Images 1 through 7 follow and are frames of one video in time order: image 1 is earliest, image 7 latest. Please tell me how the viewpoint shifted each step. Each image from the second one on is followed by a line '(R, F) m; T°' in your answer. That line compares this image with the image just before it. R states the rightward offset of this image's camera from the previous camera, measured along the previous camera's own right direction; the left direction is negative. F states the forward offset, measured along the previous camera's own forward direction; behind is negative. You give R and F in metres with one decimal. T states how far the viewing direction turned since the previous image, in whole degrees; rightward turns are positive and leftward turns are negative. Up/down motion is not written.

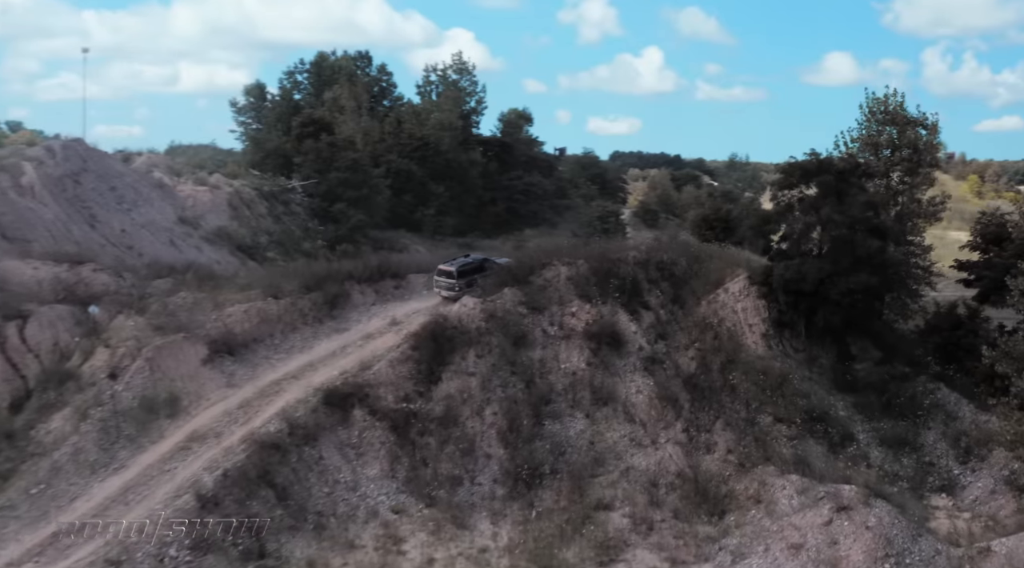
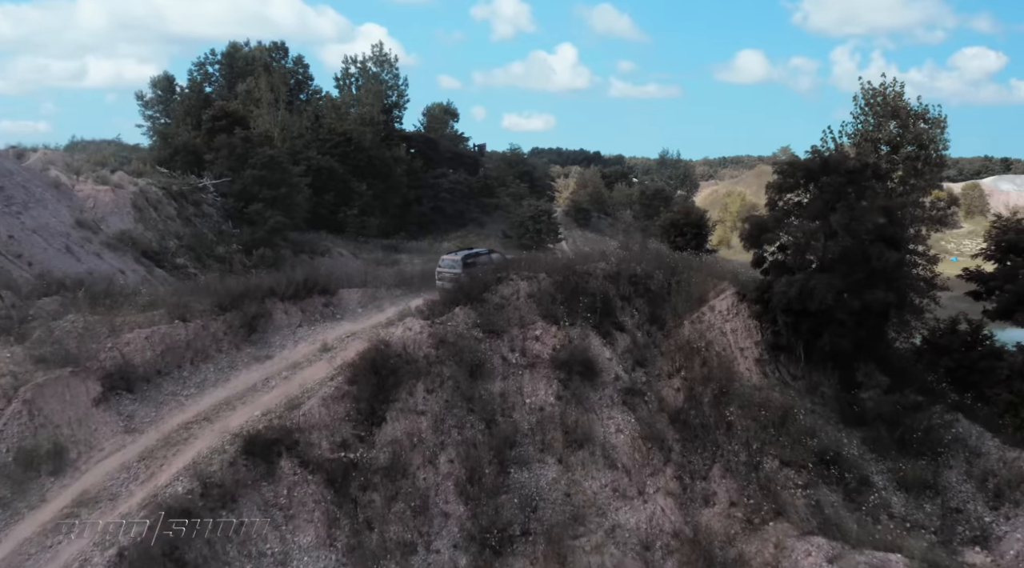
(-0.9, +3.8) m; +6°
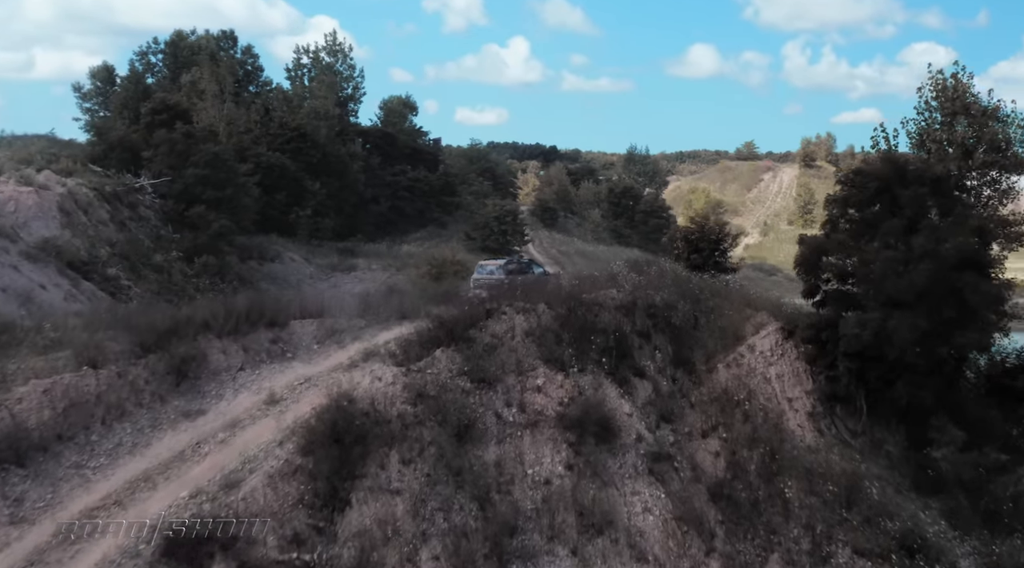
(-0.9, +4.5) m; +3°
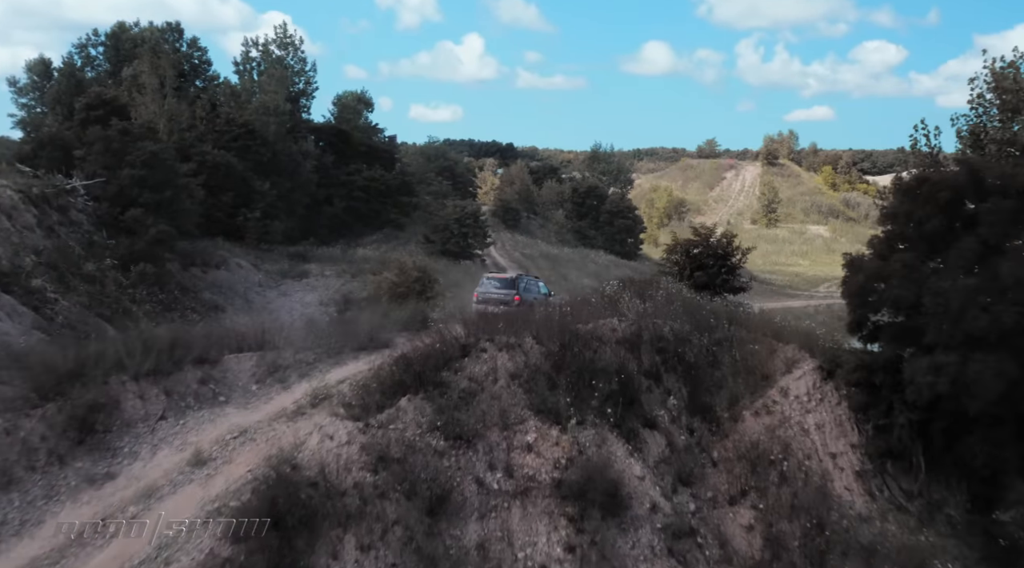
(-0.5, +3.5) m; +3°
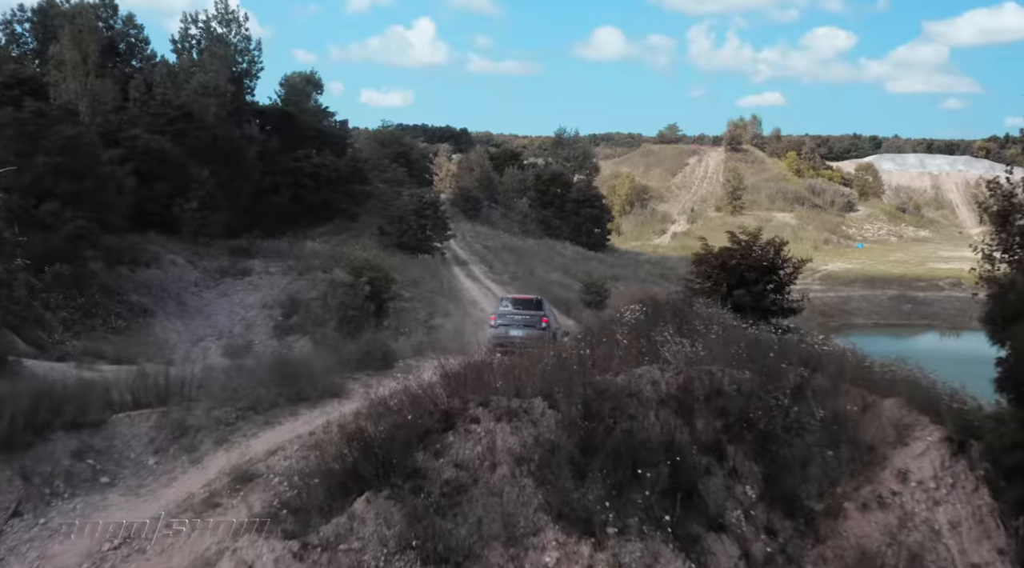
(-0.7, +4.9) m; +3°
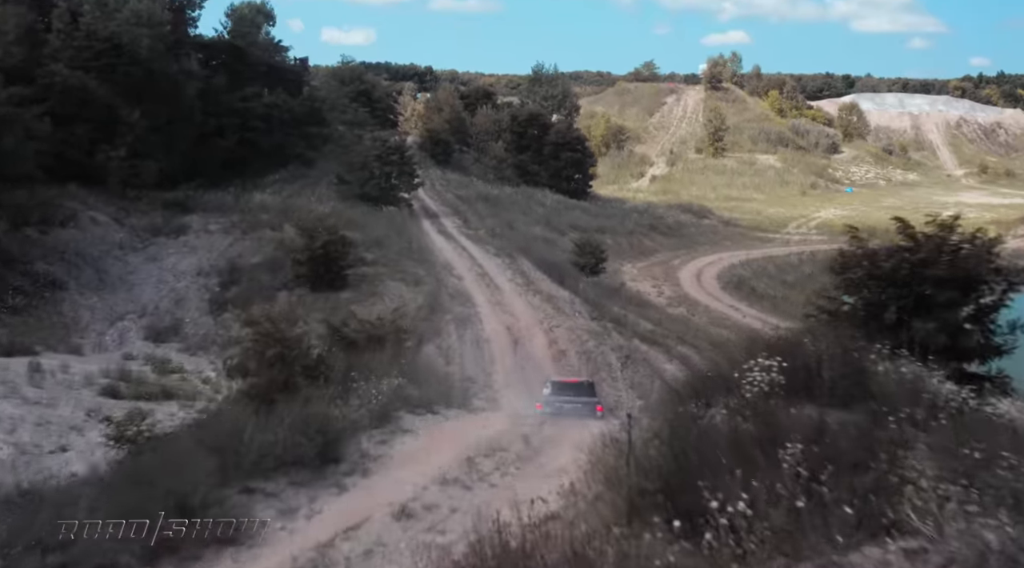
(-0.8, +7.0) m; +2°
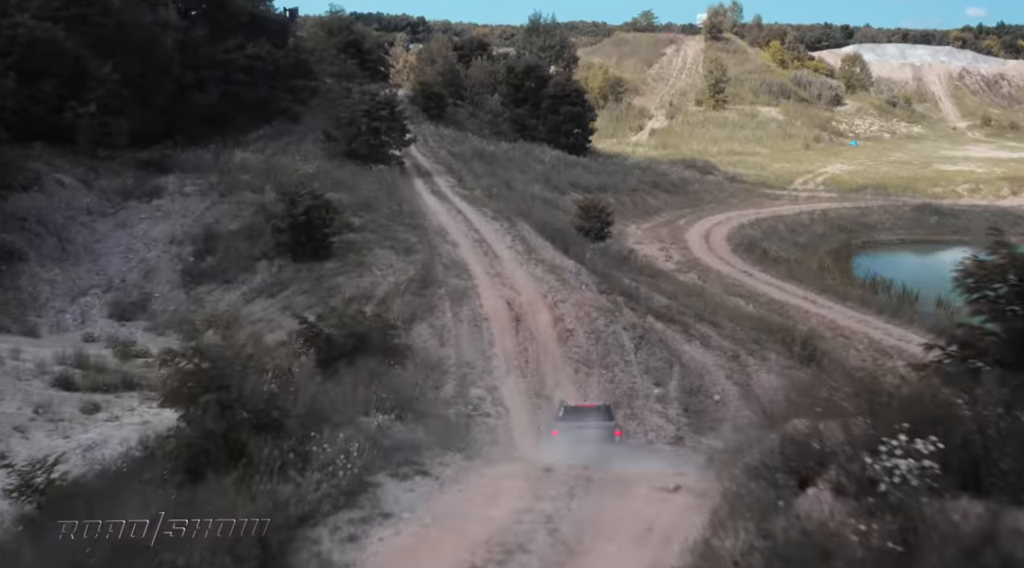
(-0.2, +3.1) m; 0°
